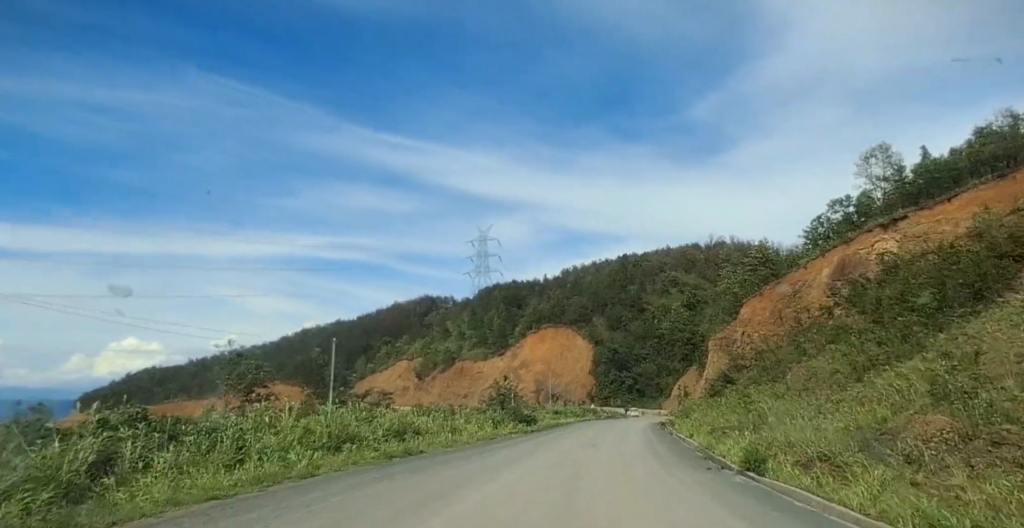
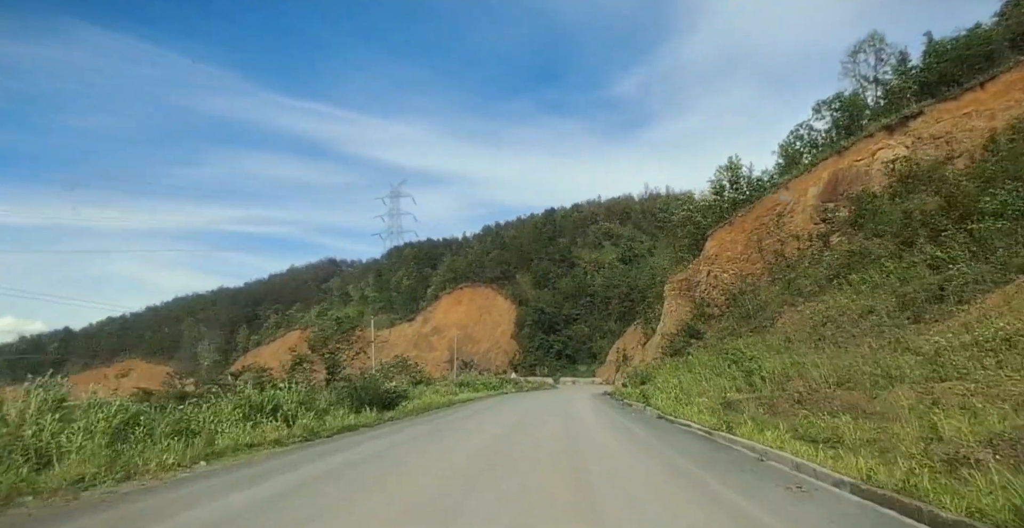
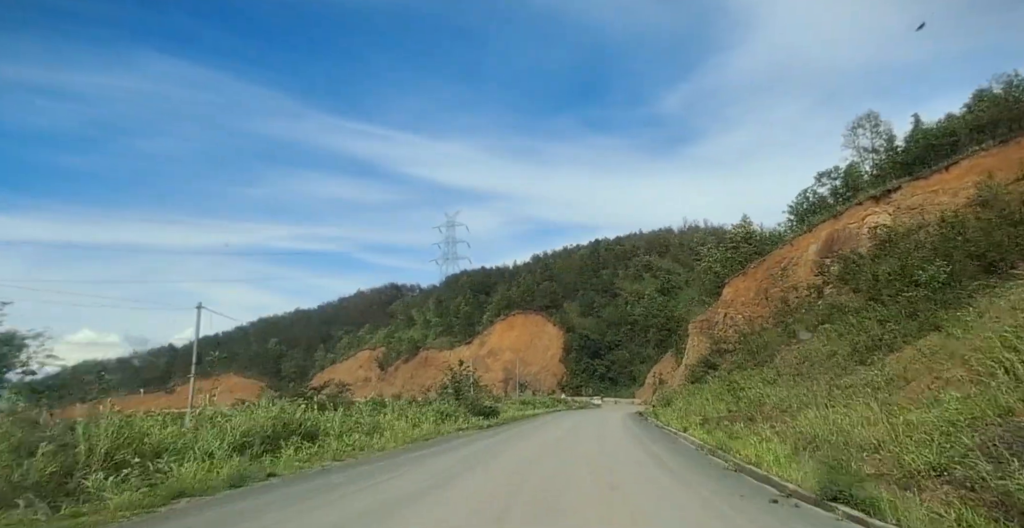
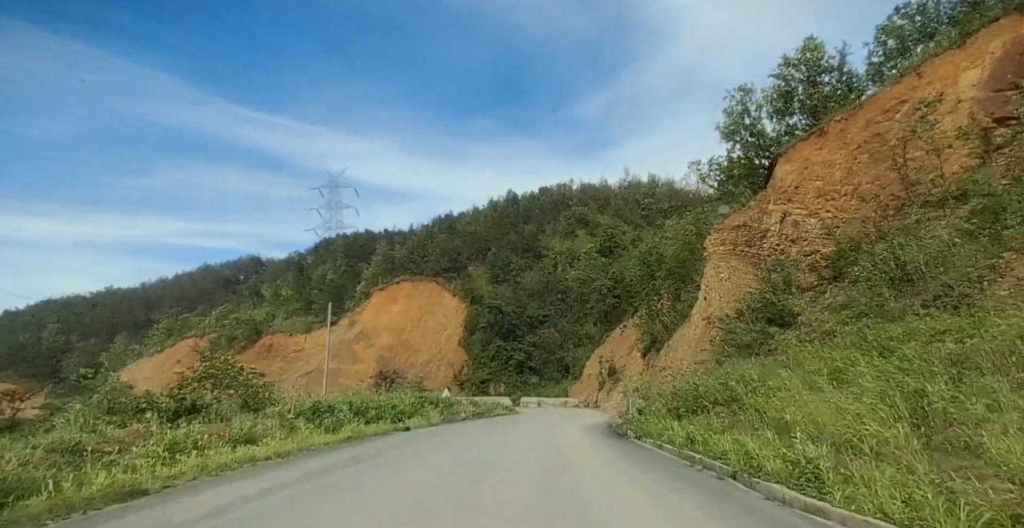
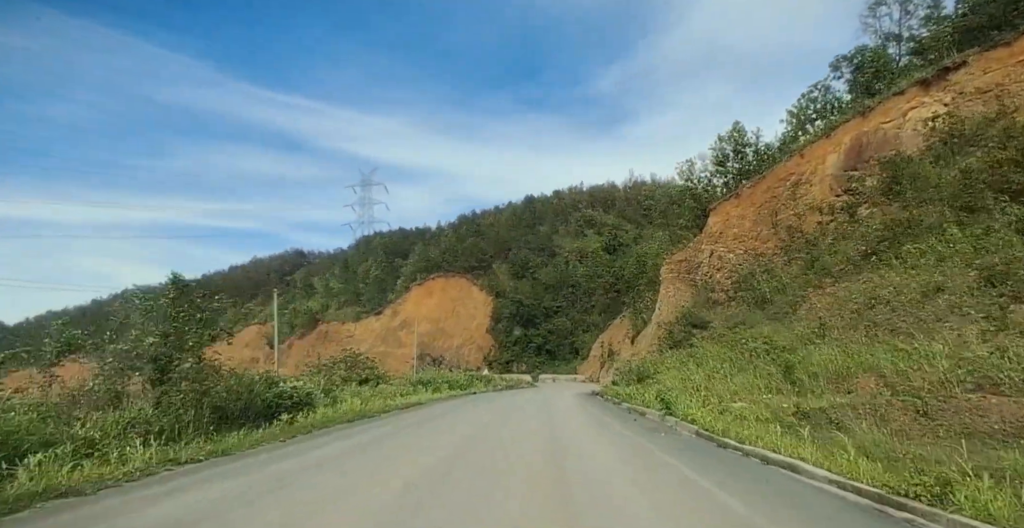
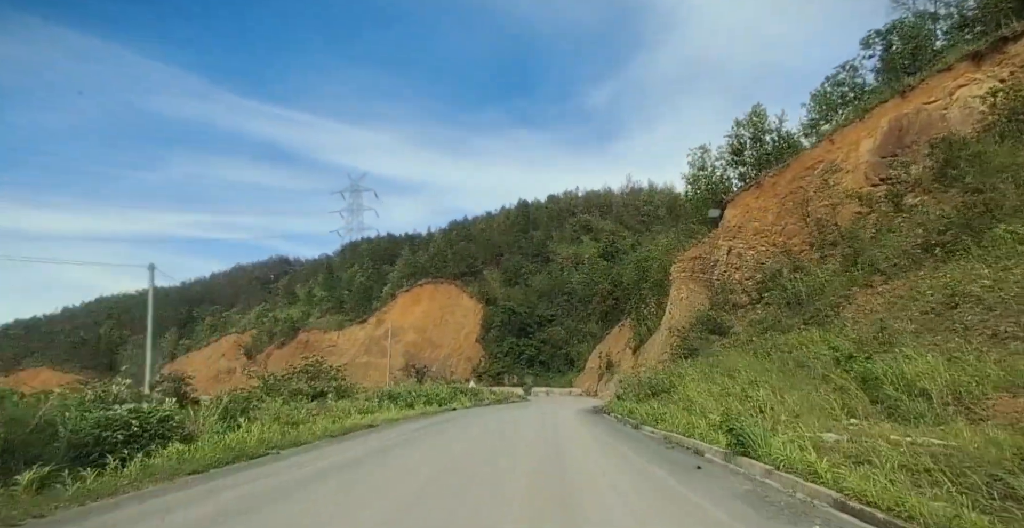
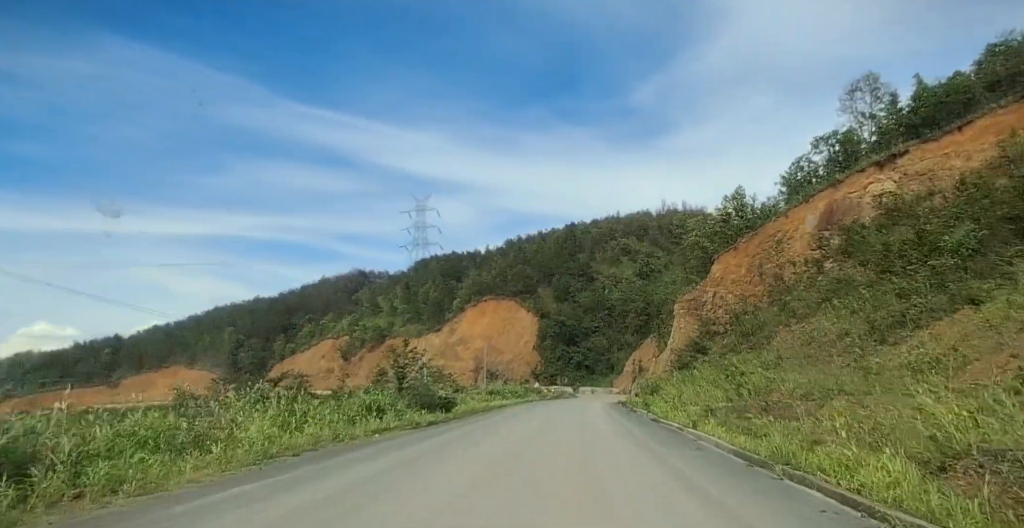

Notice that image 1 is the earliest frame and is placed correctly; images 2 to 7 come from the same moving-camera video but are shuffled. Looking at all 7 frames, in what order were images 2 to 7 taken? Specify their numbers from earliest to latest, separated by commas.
3, 7, 2, 5, 6, 4
